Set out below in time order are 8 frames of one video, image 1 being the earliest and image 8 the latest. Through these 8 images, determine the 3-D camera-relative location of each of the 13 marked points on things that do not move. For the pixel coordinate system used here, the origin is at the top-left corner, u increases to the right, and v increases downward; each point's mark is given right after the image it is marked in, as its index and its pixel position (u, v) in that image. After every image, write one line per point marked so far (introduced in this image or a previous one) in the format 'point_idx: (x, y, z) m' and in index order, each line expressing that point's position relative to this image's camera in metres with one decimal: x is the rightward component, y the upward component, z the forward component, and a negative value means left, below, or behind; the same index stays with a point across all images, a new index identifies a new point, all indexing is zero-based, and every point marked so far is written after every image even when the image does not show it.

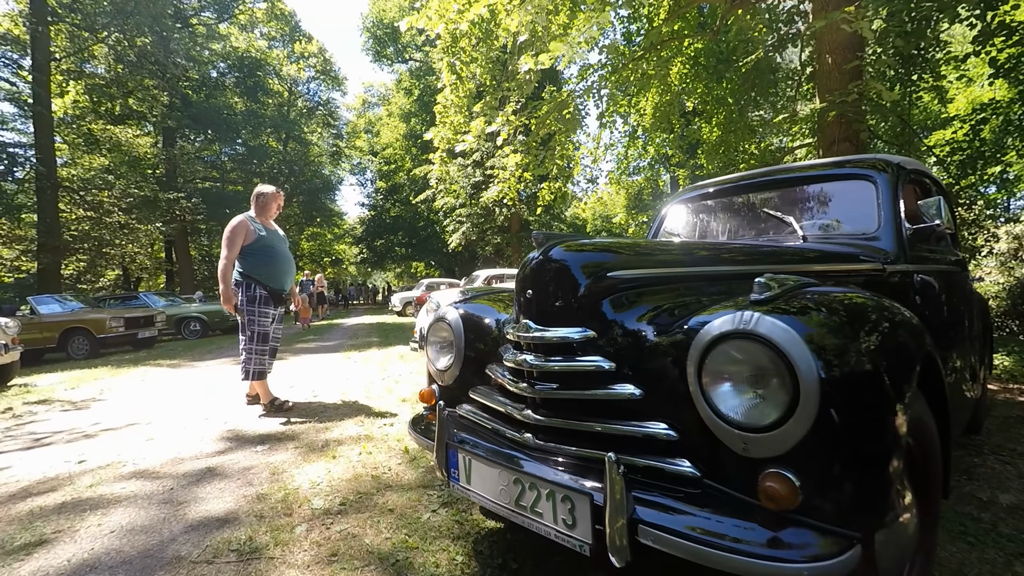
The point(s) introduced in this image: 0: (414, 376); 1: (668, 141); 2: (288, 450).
0: (-1.3, -1.1, +6.0) m
1: (+4.4, +4.2, +13.4) m
2: (-1.6, -1.1, +3.3) m
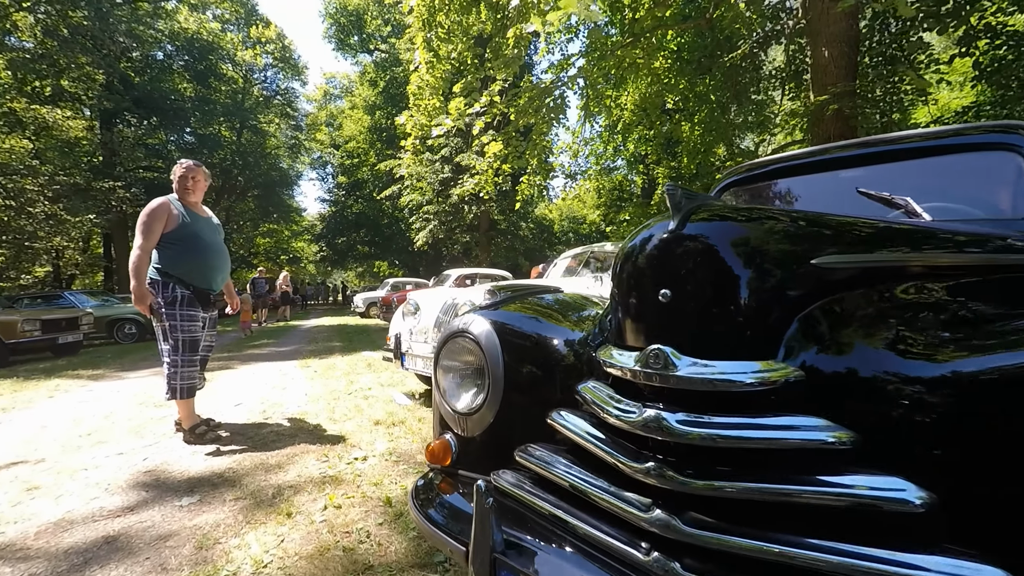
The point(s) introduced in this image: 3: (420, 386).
0: (-1.4, -1.1, +5.2) m
1: (+3.7, +4.2, +13.0) m
2: (-1.5, -1.1, +2.4) m
3: (-1.0, -1.1, +5.2) m
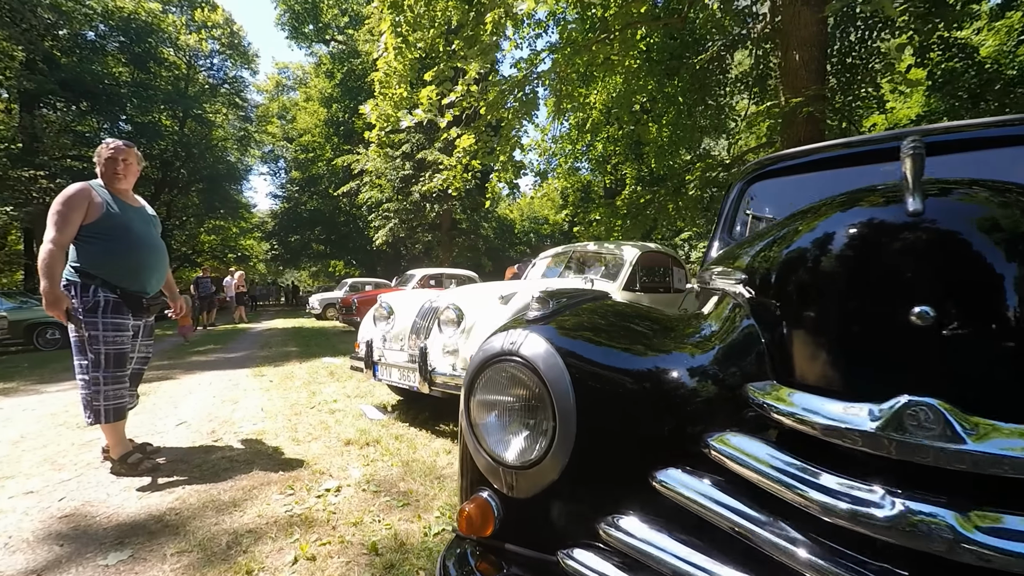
0: (-1.6, -1.1, +4.7) m
1: (+2.8, +4.1, +13.0) m
2: (-1.4, -1.1, +2.0) m
3: (-1.2, -1.1, +4.8) m
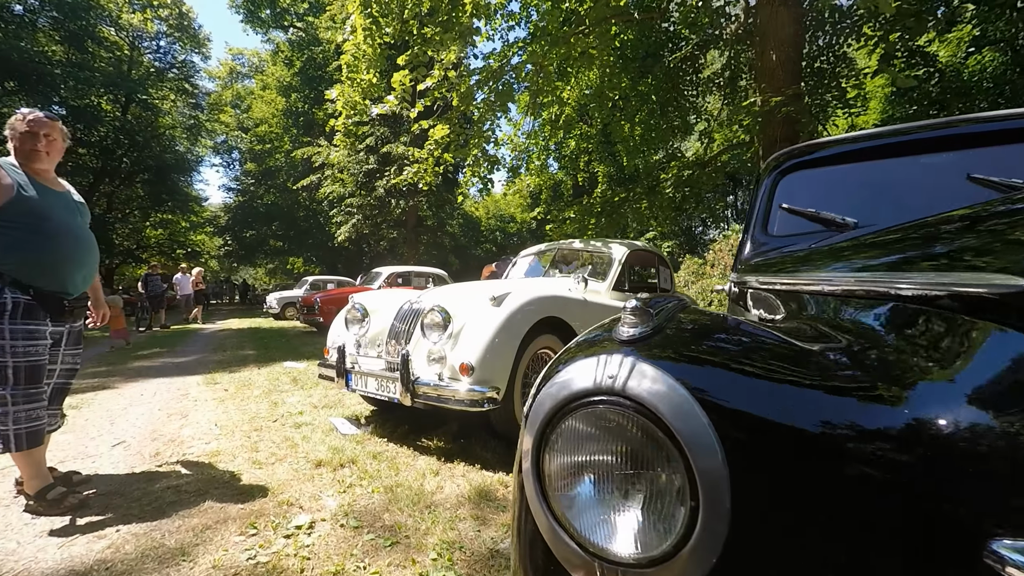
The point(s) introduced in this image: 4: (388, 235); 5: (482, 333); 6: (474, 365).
0: (-1.7, -1.1, +4.2) m
1: (+2.1, +4.2, +12.8) m
2: (-1.4, -1.1, +1.5) m
3: (-1.4, -1.1, +4.3) m
4: (-5.3, +2.2, +19.9) m
5: (-0.2, -0.3, +3.1) m
6: (-0.2, -0.5, +3.0) m
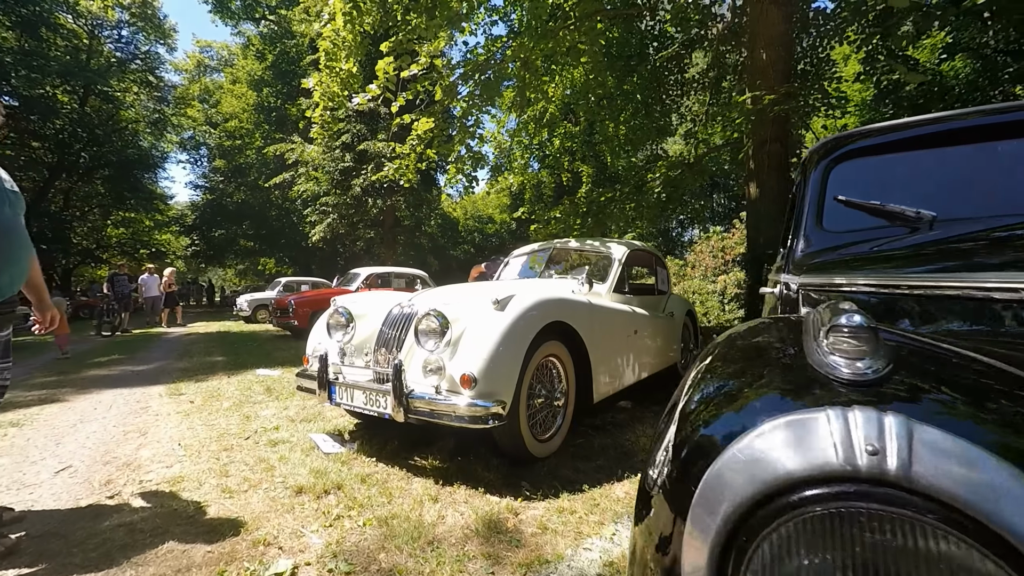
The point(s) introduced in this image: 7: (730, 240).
0: (-1.7, -1.2, +3.8) m
1: (+1.6, +4.1, +12.6) m
2: (-1.2, -1.2, +1.1) m
3: (-1.4, -1.1, +4.0) m
4: (-6.1, +2.2, +19.3) m
5: (-0.2, -0.3, +2.8) m
6: (-0.2, -0.5, +2.7) m
7: (+6.7, +1.5, +14.4) m
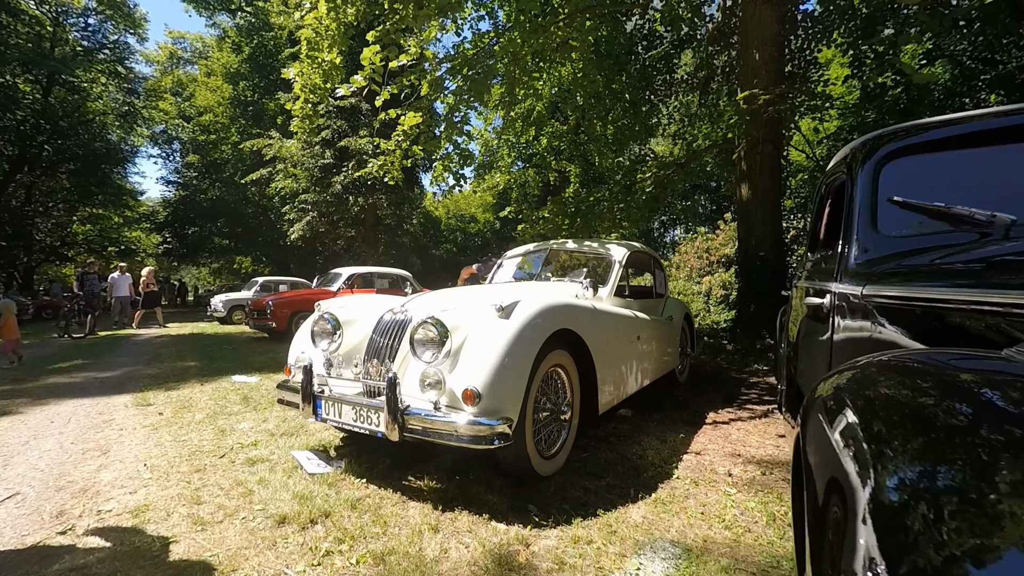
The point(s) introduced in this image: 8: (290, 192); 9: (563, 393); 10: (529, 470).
0: (-1.8, -1.2, +3.5) m
1: (+1.3, +4.1, +12.4) m
2: (-1.1, -1.2, +0.9) m
3: (-1.4, -1.2, +3.7) m
4: (-6.7, +2.2, +18.8) m
5: (-0.1, -0.3, +2.6) m
6: (-0.2, -0.5, +2.5) m
7: (+6.2, +1.4, +14.5) m
8: (-9.2, +4.0, +19.4) m
9: (+0.3, -0.7, +3.1) m
10: (+0.1, -1.1, +2.7) m
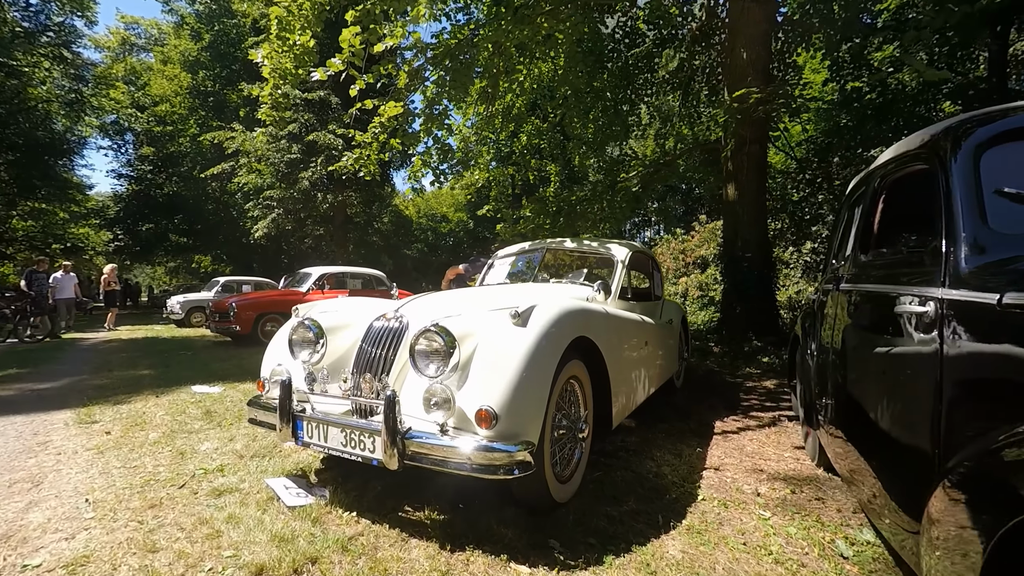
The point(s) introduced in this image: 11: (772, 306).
0: (-1.7, -1.2, +3.1) m
1: (+0.7, +4.1, +12.1) m
2: (-0.9, -1.2, +0.4) m
3: (-1.4, -1.2, +3.2) m
4: (-7.6, +2.2, +18.1) m
5: (0.0, -0.4, +2.2) m
6: (-0.1, -0.6, +2.1) m
7: (+5.6, +1.4, +14.5) m
8: (-10.1, +4.0, +18.4) m
9: (+0.4, -0.7, +2.8) m
10: (+0.2, -1.1, +2.4) m
11: (+4.5, -0.3, +8.1) m
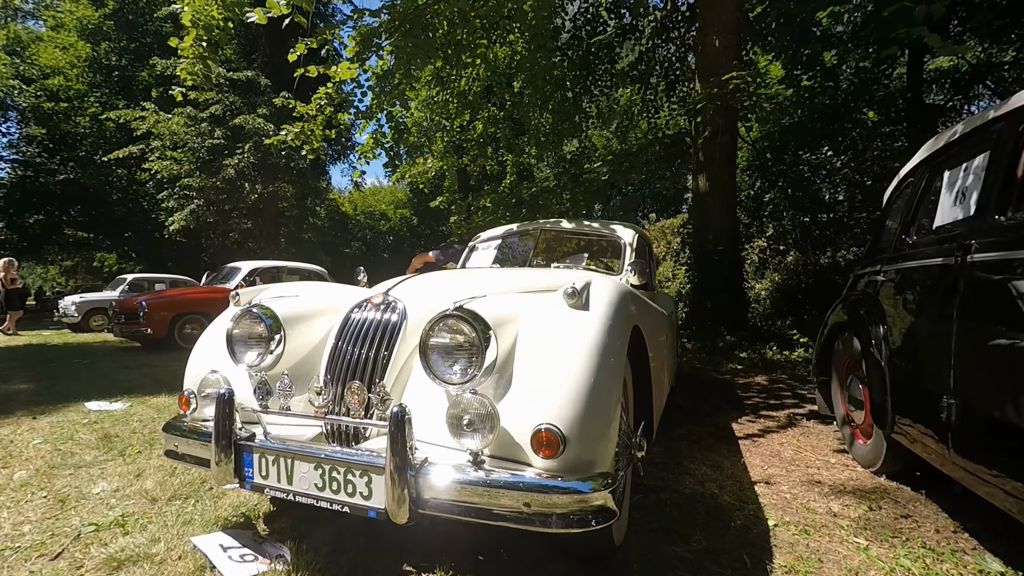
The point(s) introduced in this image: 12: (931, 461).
0: (-1.6, -1.1, +2.2) m
1: (-0.3, +4.2, +11.5) m
2: (-0.5, -1.1, -0.3) m
3: (-1.3, -1.1, +2.4) m
4: (-9.4, +2.2, +16.3) m
5: (+0.2, -0.2, +1.6) m
6: (+0.2, -0.4, +1.5) m
7: (+4.1, +1.5, +14.5) m
8: (-11.9, +4.0, +16.3) m
9: (+0.5, -0.6, +2.2) m
10: (+0.4, -1.0, +1.8) m
11: (+3.9, -0.2, +7.9) m
12: (+1.9, -0.8, +2.1) m
